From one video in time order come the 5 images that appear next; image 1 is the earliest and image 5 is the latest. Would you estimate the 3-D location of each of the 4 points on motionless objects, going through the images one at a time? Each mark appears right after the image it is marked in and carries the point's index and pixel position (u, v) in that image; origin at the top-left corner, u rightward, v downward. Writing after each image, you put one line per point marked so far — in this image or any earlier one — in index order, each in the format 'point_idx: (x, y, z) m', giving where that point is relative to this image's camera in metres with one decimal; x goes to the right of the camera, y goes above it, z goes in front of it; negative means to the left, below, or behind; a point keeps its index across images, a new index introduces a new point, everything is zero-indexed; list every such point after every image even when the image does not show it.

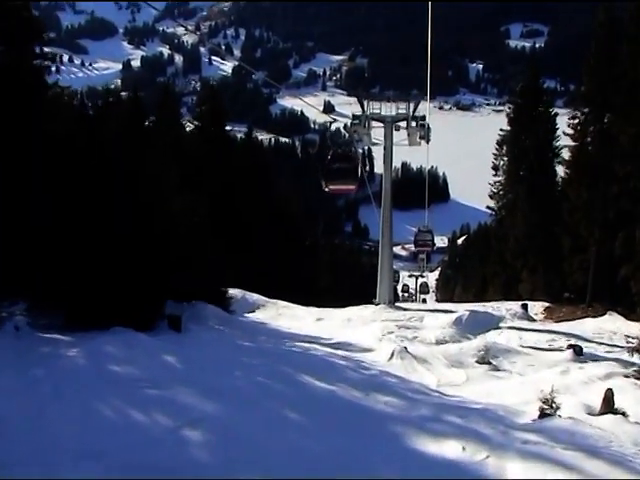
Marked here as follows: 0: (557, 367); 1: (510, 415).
0: (+2.2, -1.2, +12.1) m
1: (+1.2, -1.1, +8.4) m
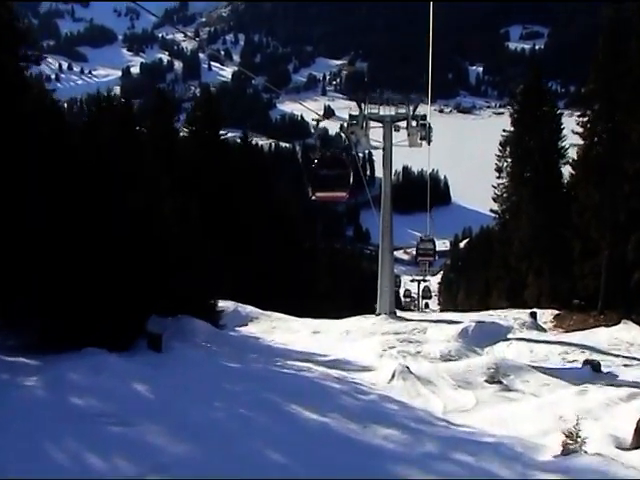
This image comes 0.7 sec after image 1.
0: (+2.2, -1.3, +11.0) m
1: (+1.2, -1.2, +7.3) m
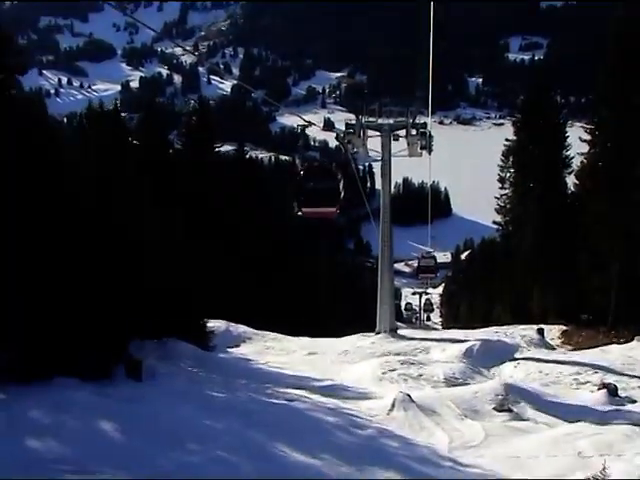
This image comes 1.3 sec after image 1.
0: (+2.1, -1.4, +10.1) m
1: (+1.1, -1.3, +6.4) m
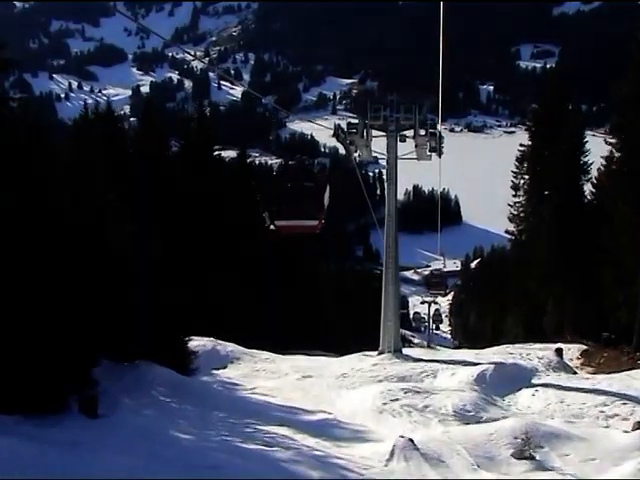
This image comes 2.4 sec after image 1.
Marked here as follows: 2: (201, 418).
0: (+2.0, -1.5, +8.5) m
1: (+1.0, -1.4, +4.8) m
2: (-0.9, -1.4, +9.8) m
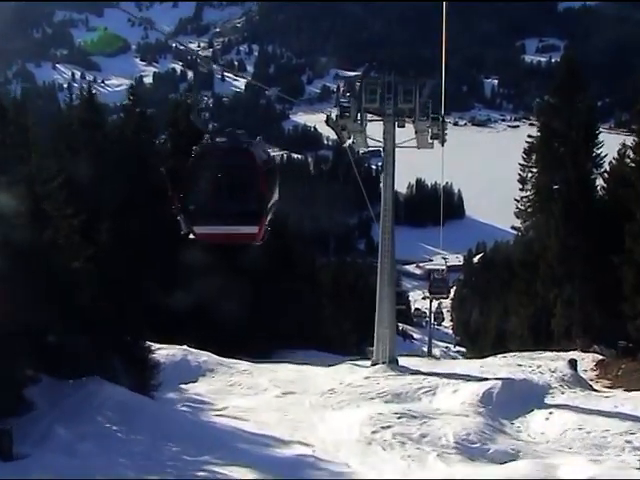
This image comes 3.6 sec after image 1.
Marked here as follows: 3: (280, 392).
0: (+1.9, -1.5, +6.8) m
1: (+0.8, -1.4, +3.1) m
2: (-1.1, -1.3, +8.1) m
3: (-0.4, -1.4, +12.2) m
